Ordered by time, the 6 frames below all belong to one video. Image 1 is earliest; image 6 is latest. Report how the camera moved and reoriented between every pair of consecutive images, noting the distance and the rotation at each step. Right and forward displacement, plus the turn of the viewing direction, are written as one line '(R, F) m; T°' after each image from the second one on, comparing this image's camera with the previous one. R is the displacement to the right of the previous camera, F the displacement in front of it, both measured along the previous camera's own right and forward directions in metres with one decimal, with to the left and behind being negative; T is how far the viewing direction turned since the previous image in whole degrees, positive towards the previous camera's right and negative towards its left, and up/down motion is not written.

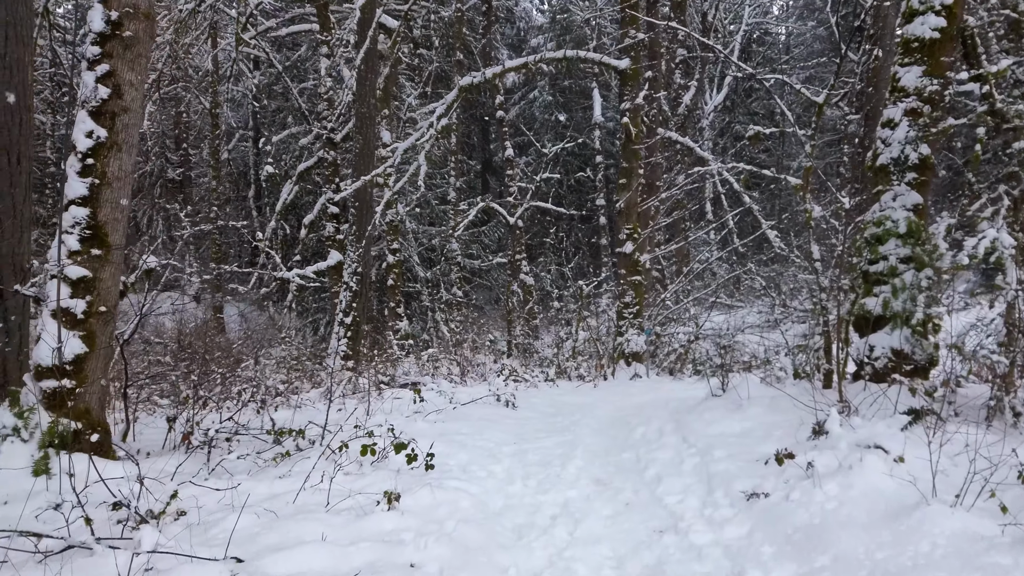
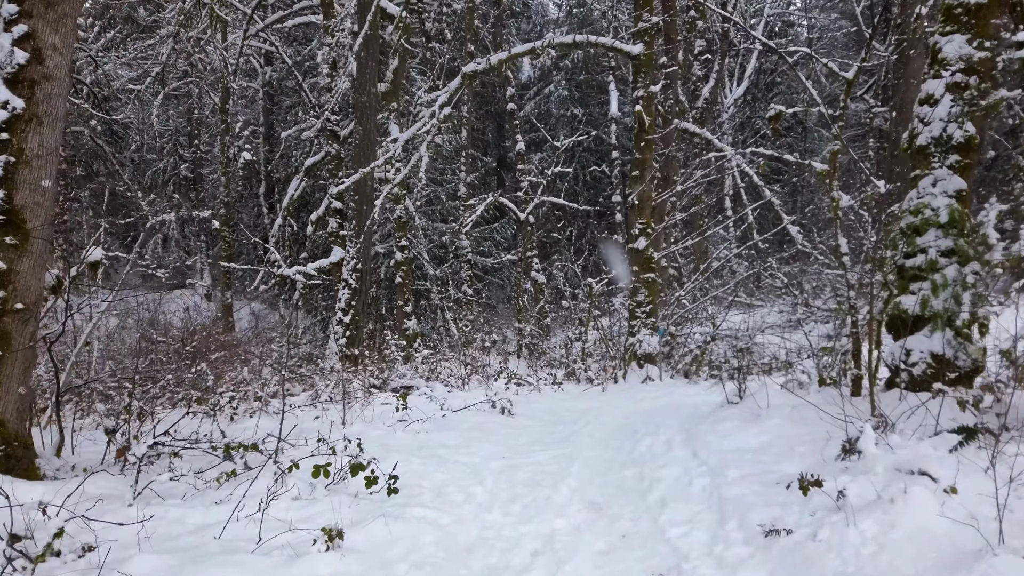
(+0.1, +0.3) m; -1°
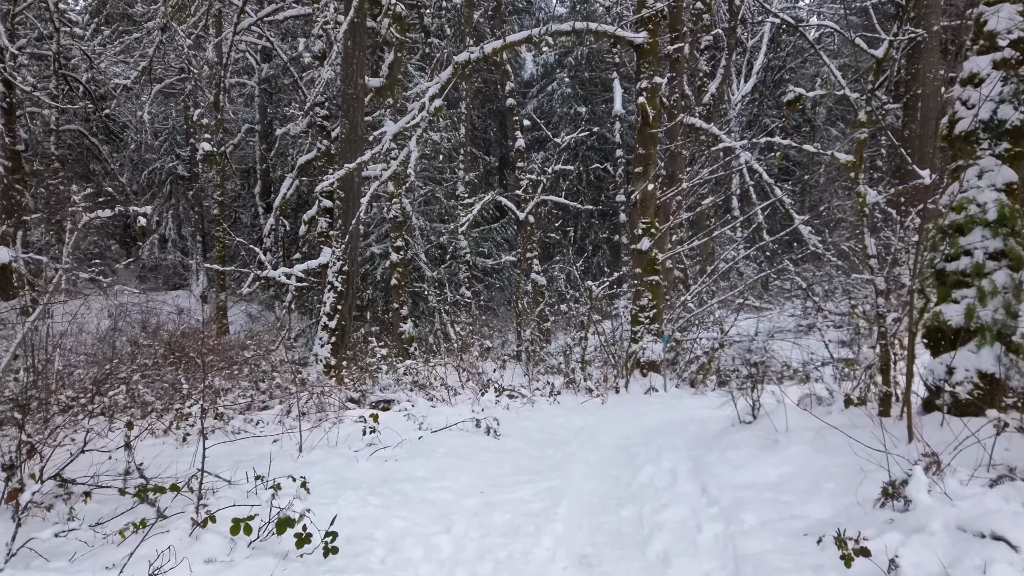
(+0.1, +0.4) m; 0°
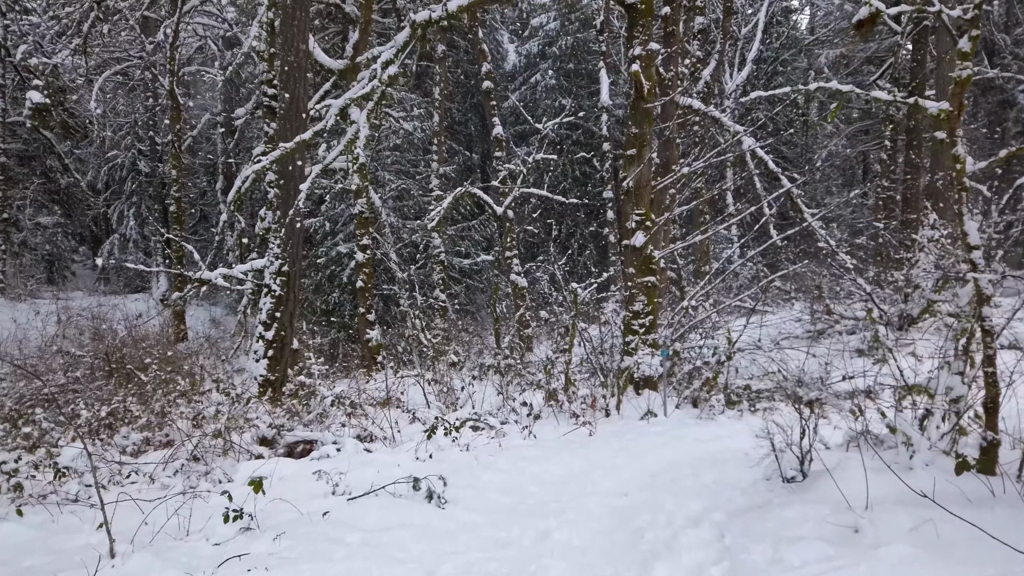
(+0.1, +1.0) m; +1°
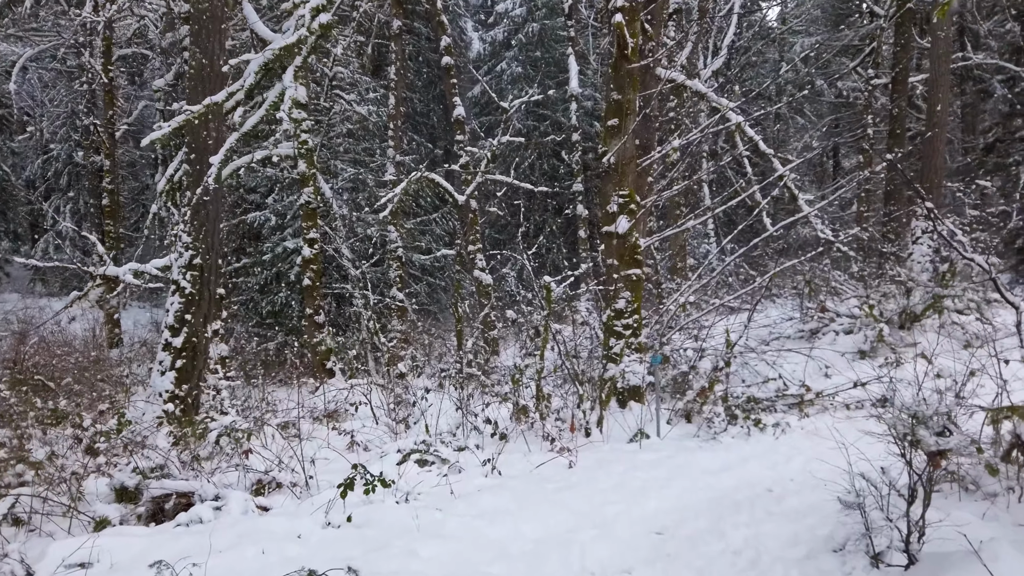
(0.0, +0.9) m; +2°
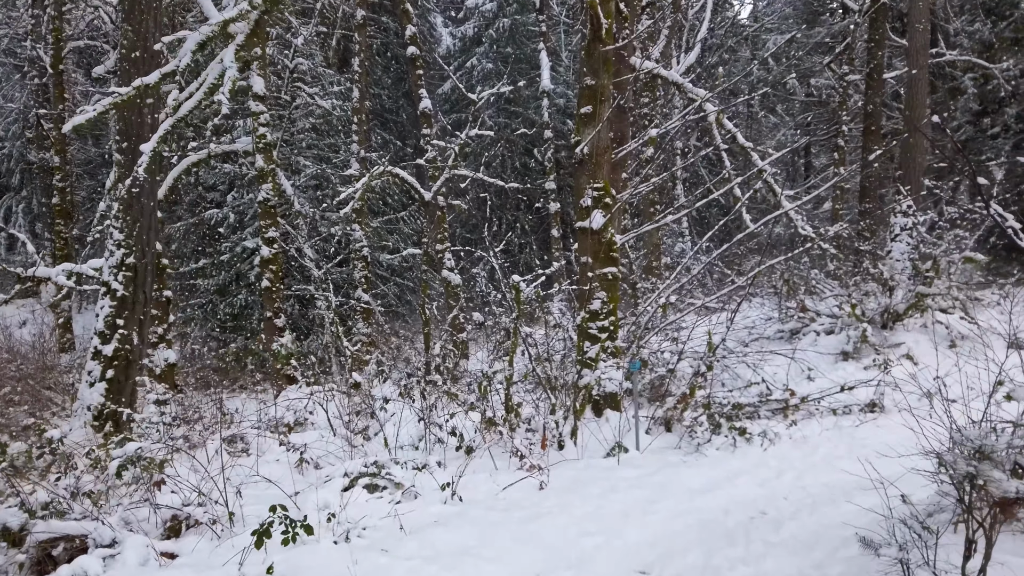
(0.0, +0.3) m; +2°
